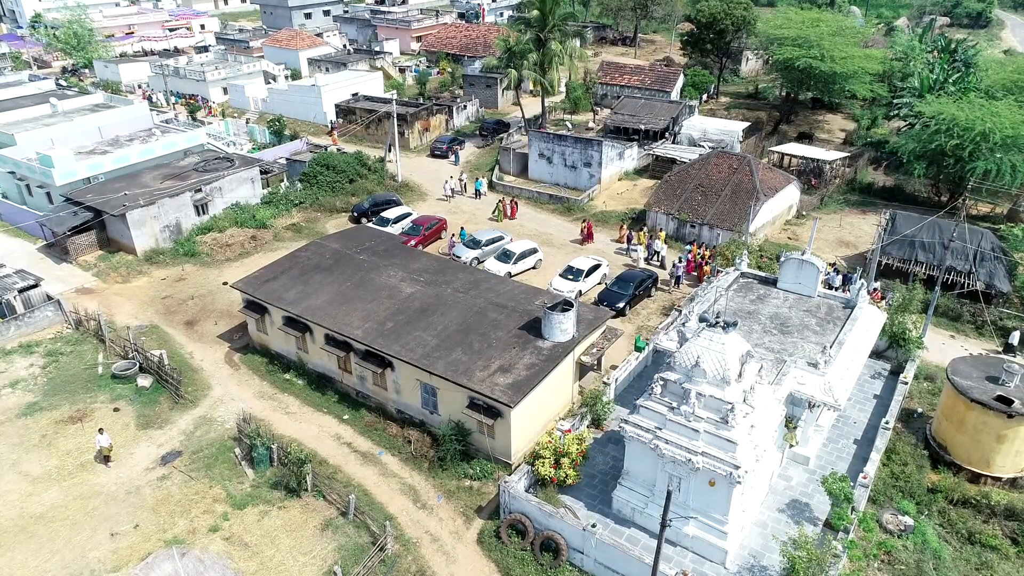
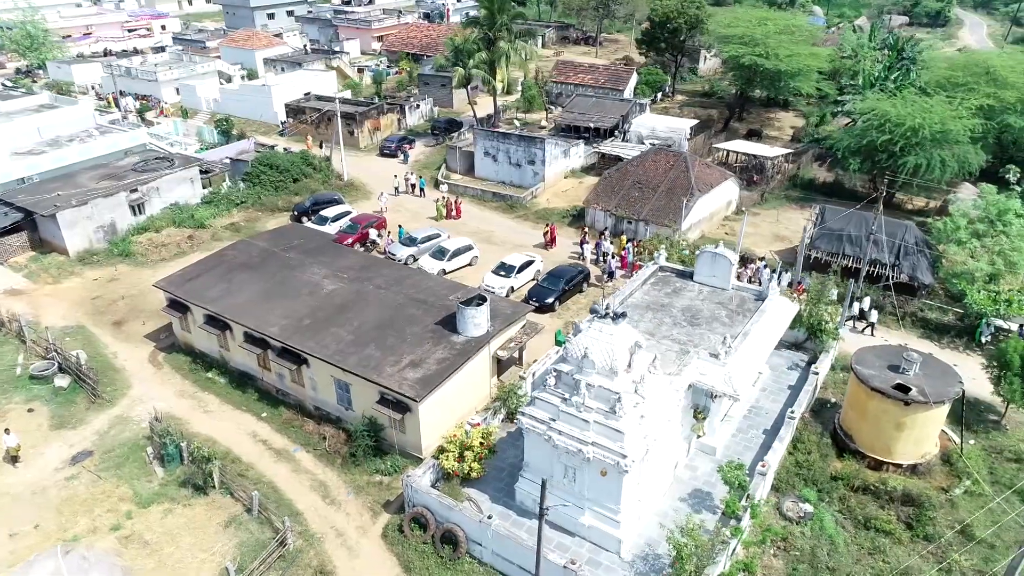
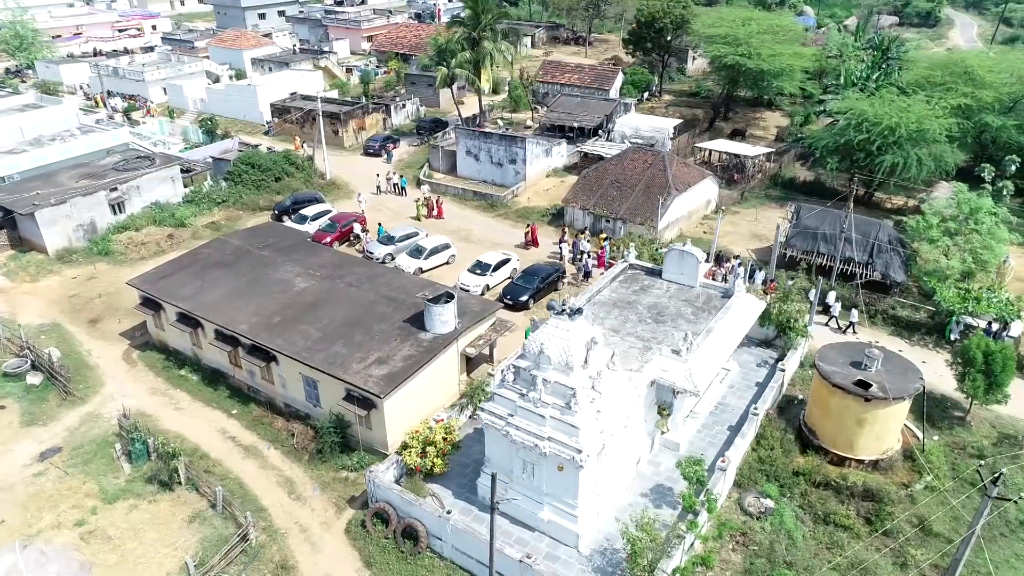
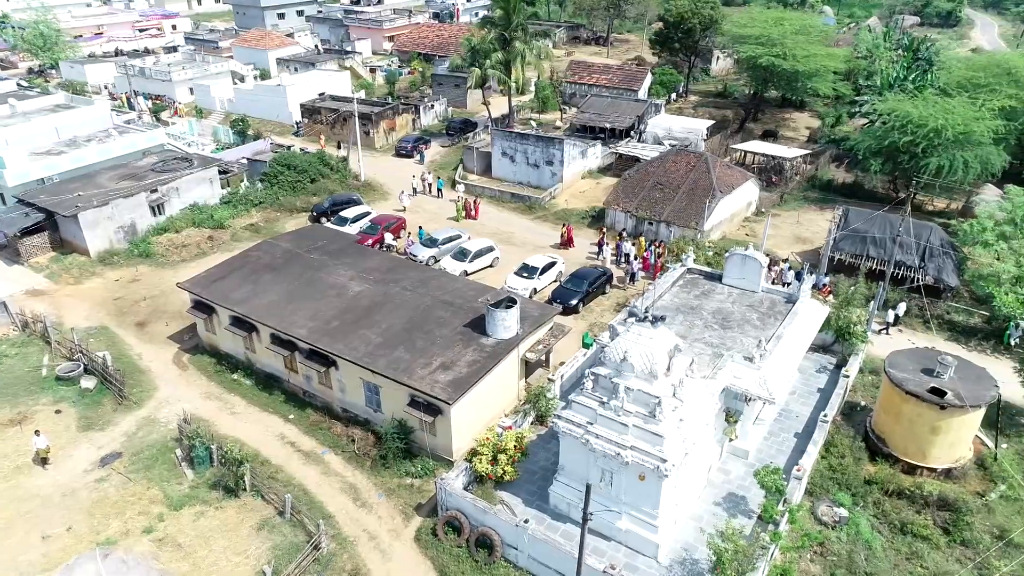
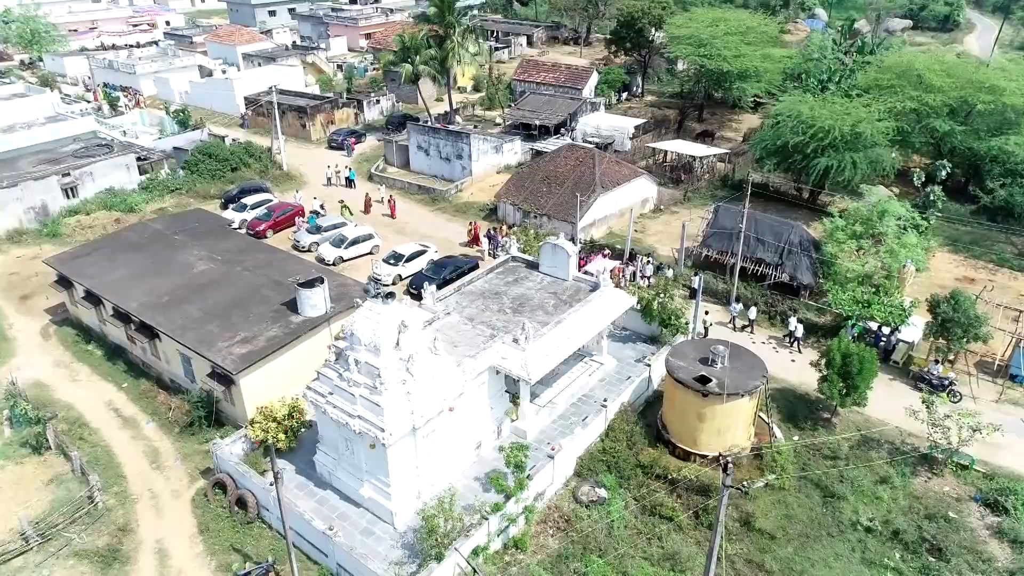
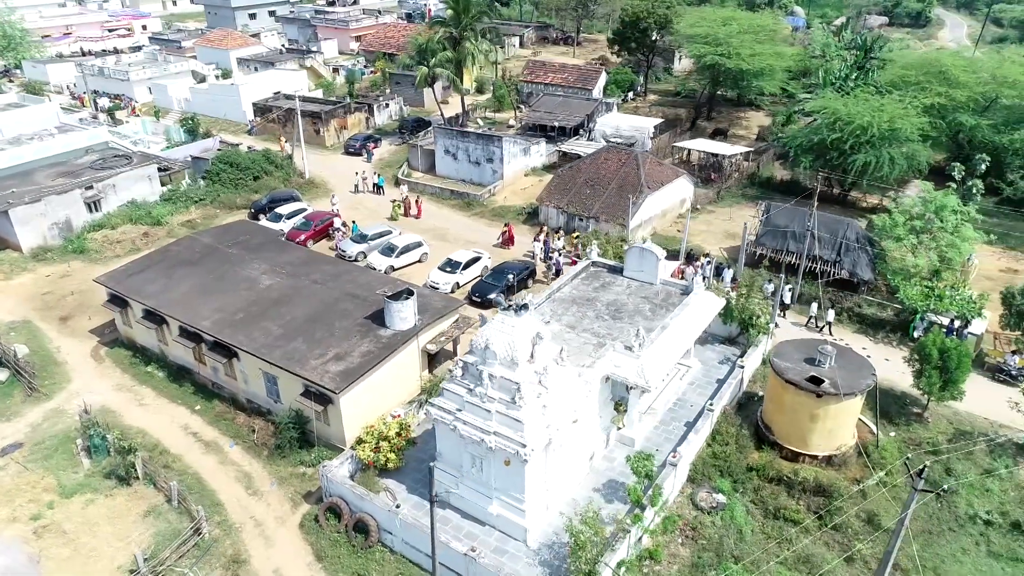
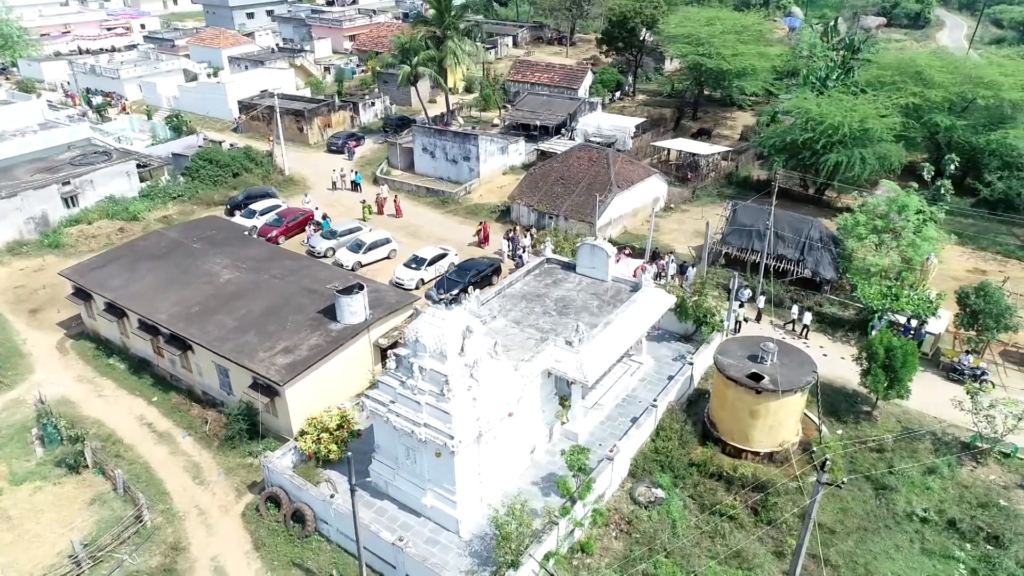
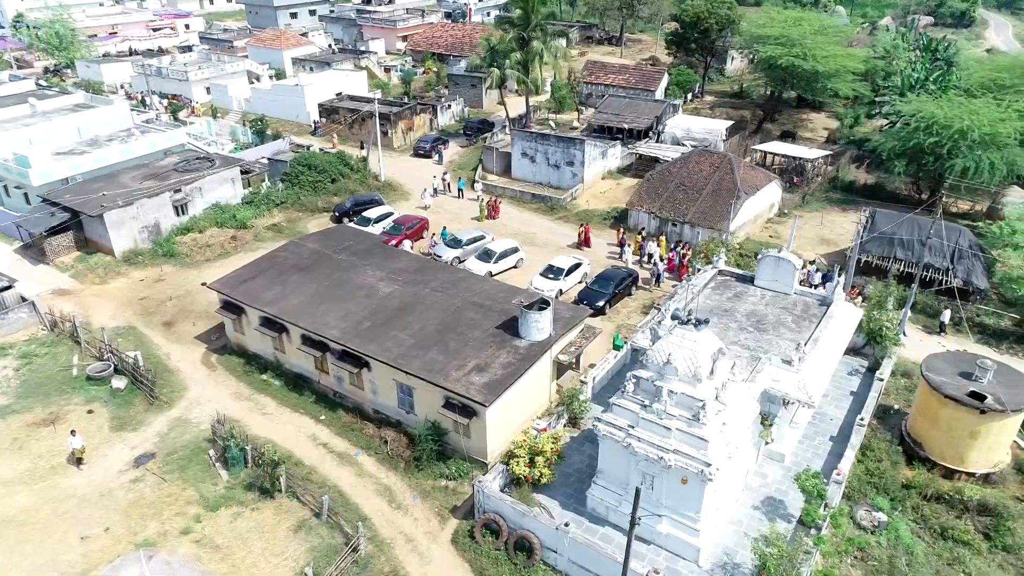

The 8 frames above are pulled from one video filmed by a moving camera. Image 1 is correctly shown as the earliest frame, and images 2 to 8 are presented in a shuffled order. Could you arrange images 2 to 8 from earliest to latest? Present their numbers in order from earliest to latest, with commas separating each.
8, 4, 2, 3, 6, 7, 5
